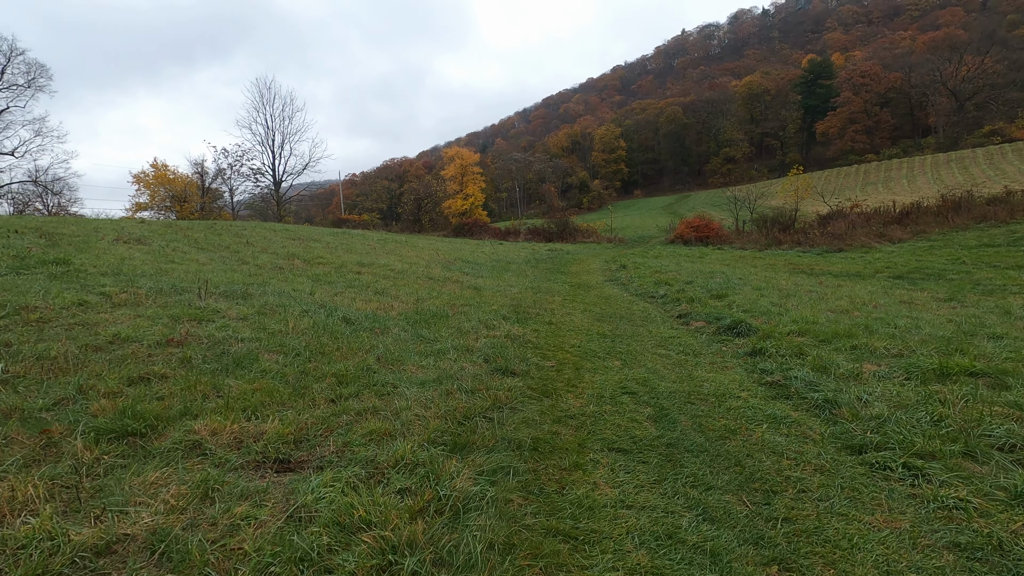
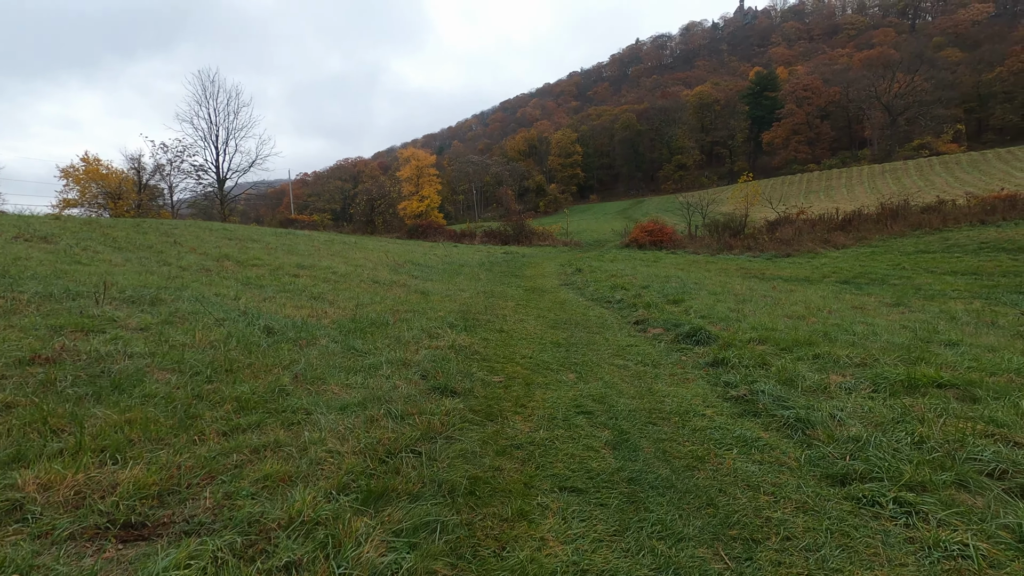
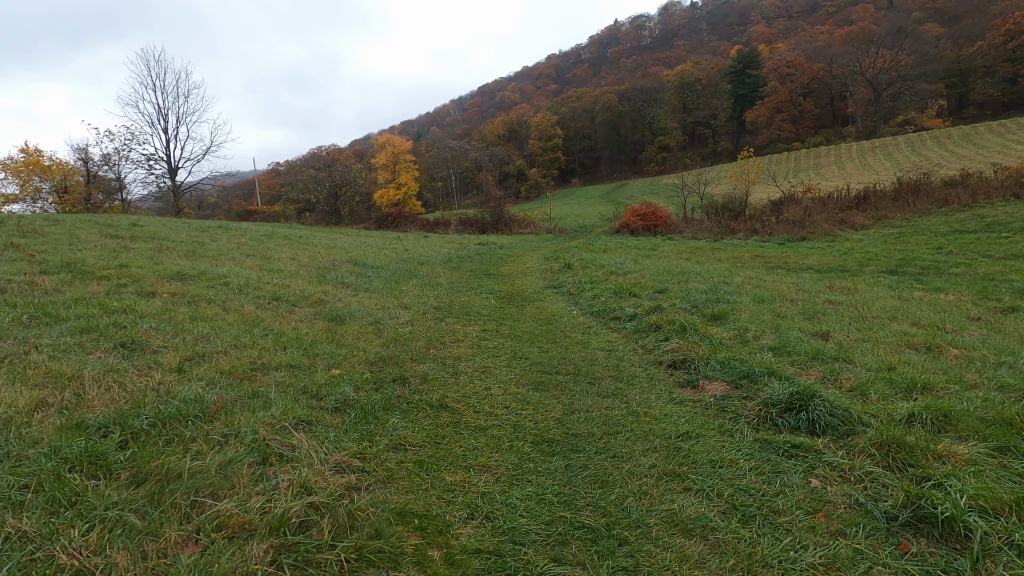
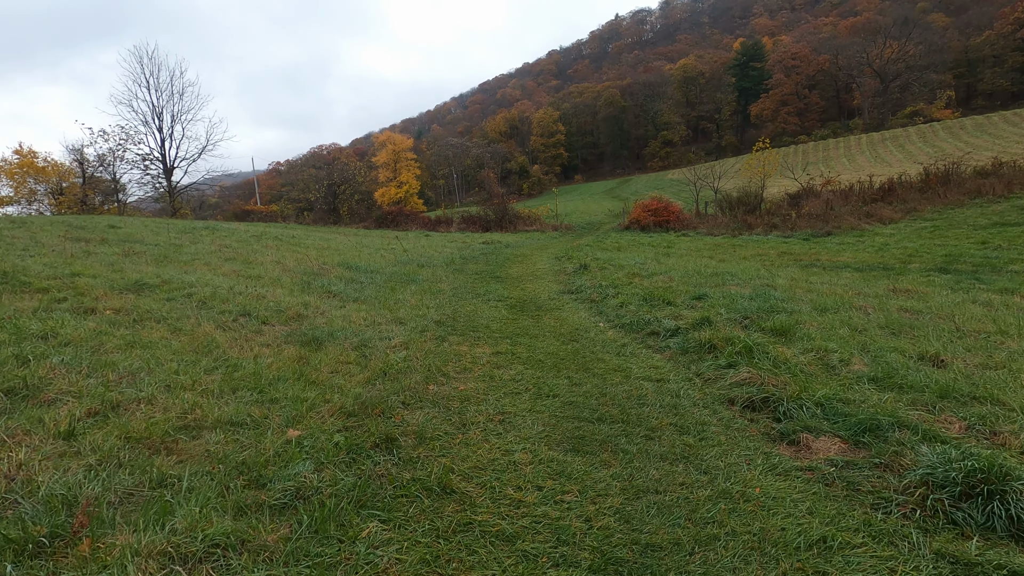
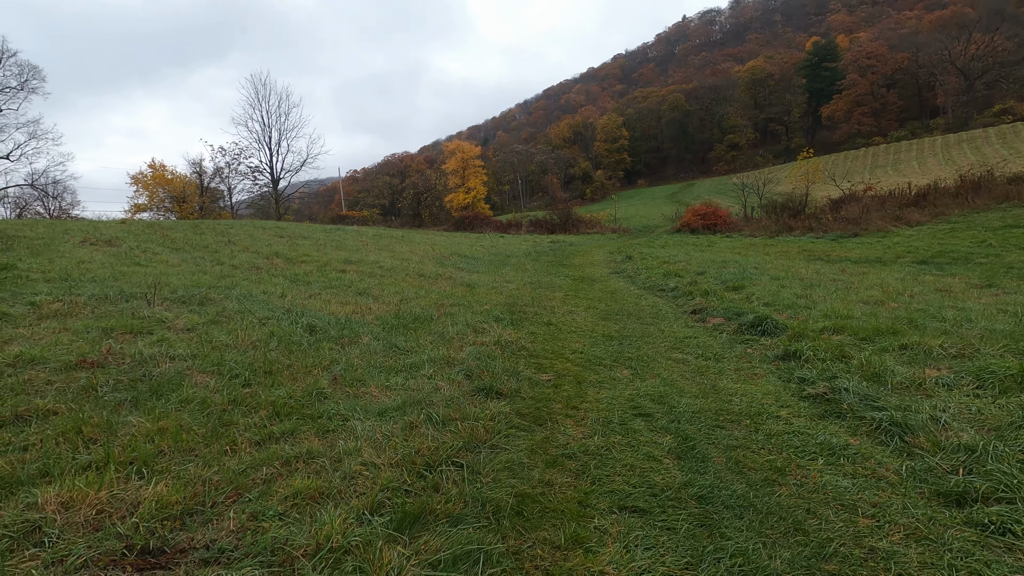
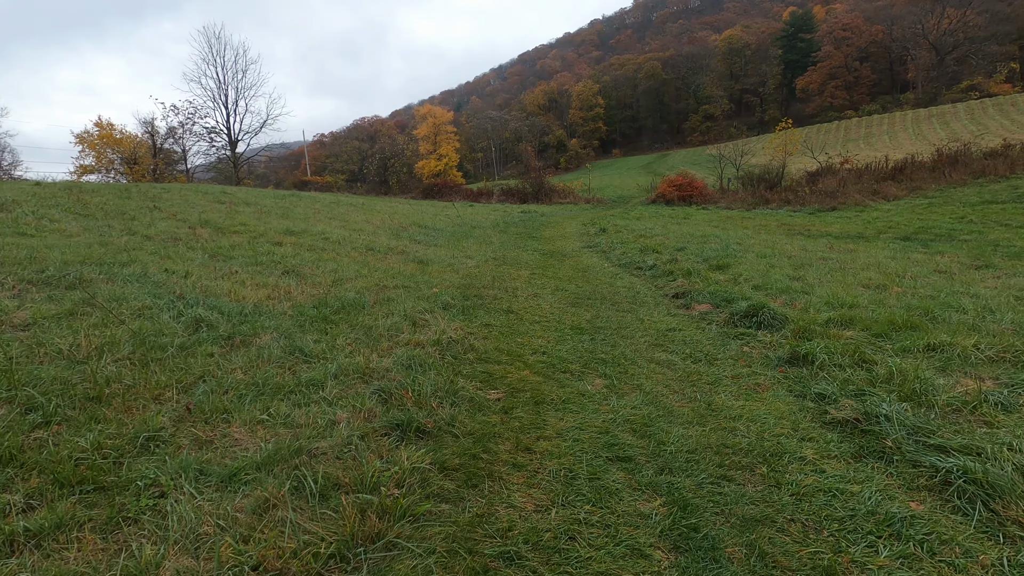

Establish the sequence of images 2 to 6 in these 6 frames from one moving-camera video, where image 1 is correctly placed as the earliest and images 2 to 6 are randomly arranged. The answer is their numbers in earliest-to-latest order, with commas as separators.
2, 5, 6, 3, 4
